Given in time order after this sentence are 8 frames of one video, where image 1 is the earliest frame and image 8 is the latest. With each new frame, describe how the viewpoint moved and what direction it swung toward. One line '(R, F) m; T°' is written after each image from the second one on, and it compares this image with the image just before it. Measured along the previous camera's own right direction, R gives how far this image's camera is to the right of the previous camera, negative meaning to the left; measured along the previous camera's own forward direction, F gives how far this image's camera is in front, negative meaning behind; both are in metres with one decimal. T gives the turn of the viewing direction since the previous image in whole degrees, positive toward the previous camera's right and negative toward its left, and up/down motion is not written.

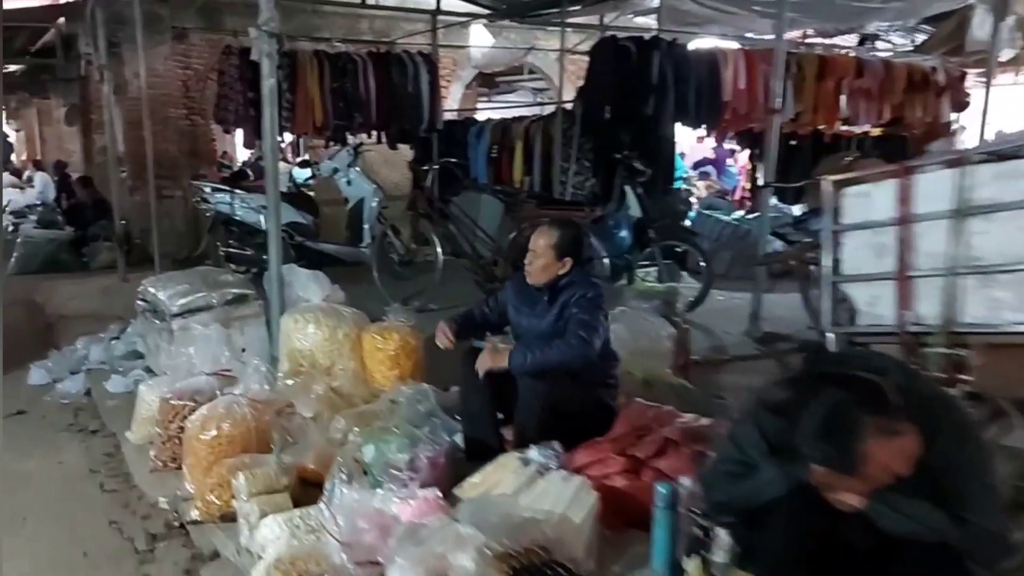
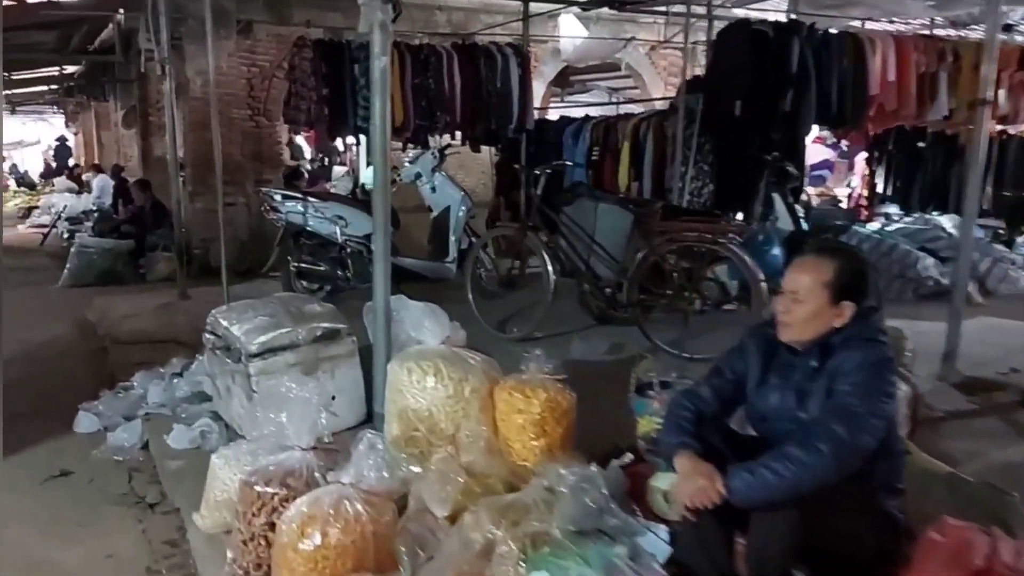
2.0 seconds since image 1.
(-0.4, +0.7) m; -3°
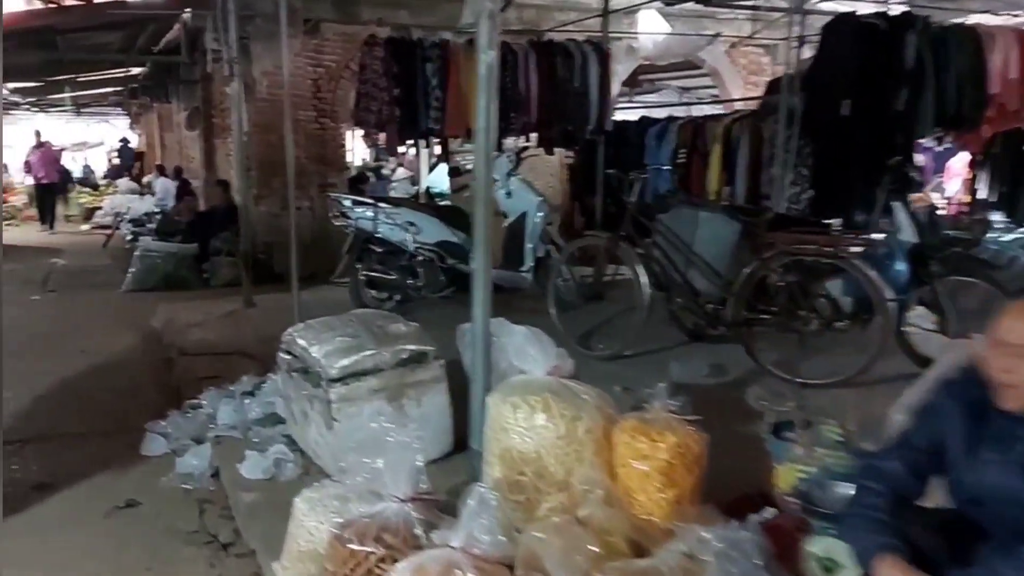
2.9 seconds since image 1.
(-0.2, +0.3) m; -3°
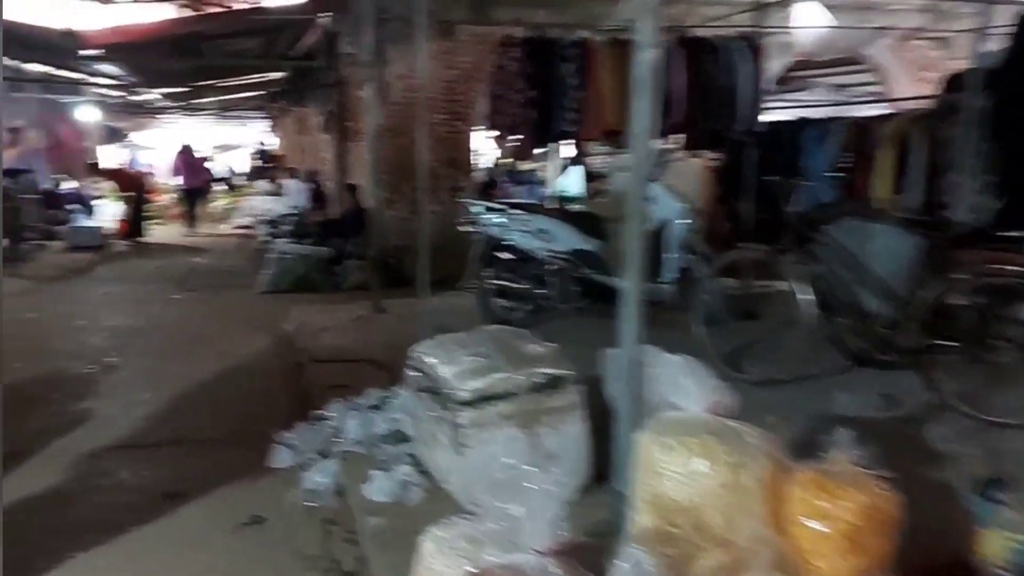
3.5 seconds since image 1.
(-0.1, +0.2) m; -8°
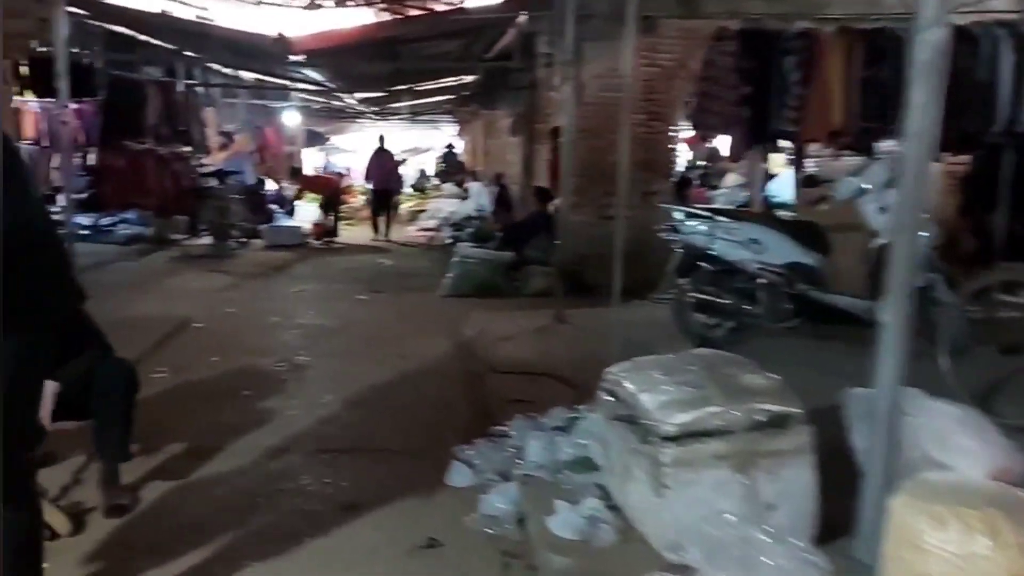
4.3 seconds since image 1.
(-0.1, +0.3) m; -12°
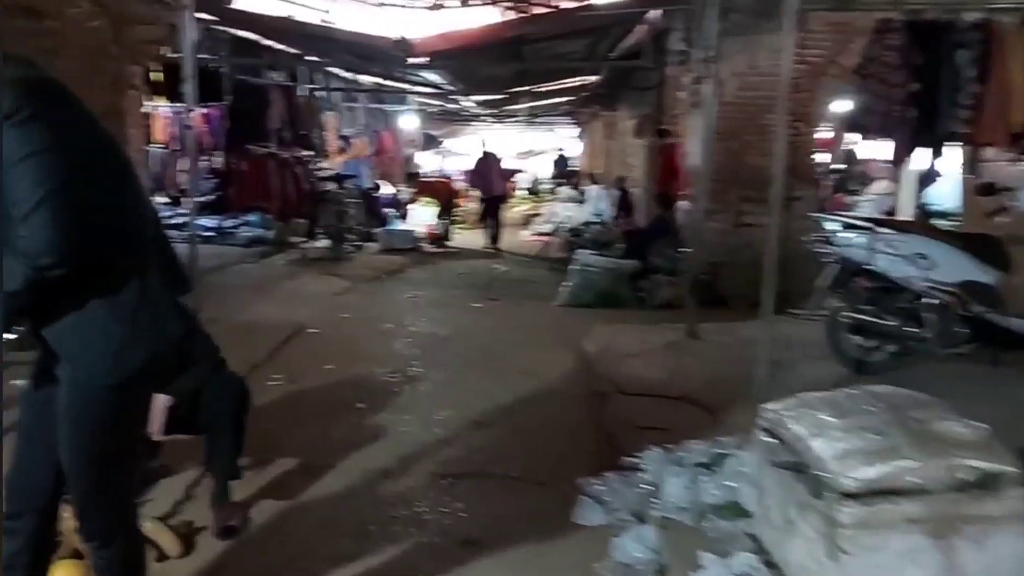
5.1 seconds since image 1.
(-0.1, +0.3) m; -7°
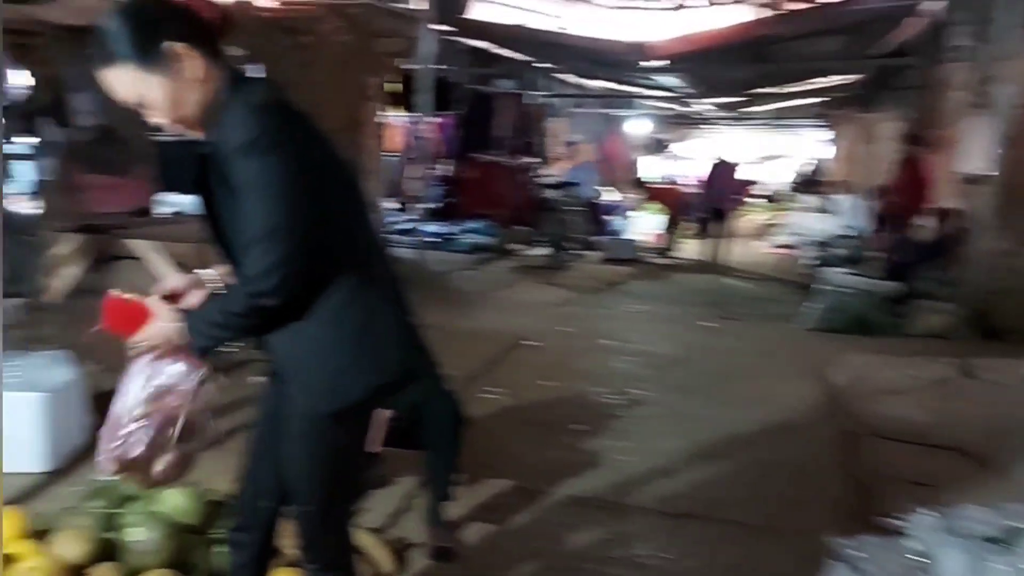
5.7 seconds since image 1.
(-0.1, +0.2) m; -14°
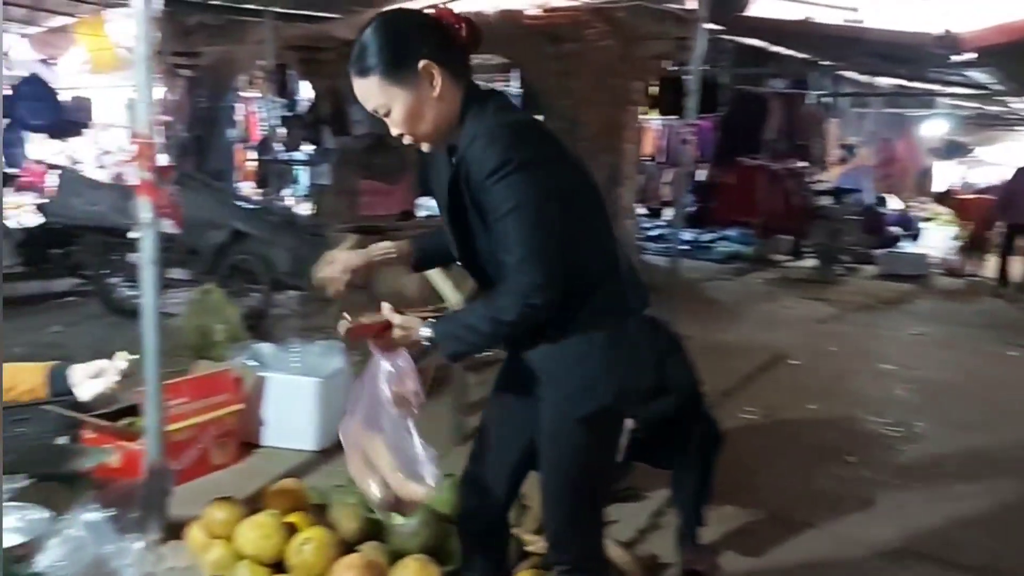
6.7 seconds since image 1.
(0.0, +0.1) m; -17°
